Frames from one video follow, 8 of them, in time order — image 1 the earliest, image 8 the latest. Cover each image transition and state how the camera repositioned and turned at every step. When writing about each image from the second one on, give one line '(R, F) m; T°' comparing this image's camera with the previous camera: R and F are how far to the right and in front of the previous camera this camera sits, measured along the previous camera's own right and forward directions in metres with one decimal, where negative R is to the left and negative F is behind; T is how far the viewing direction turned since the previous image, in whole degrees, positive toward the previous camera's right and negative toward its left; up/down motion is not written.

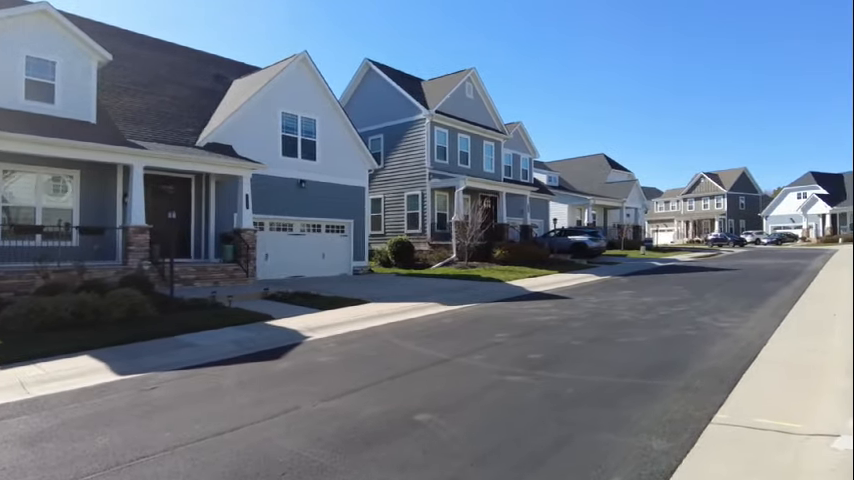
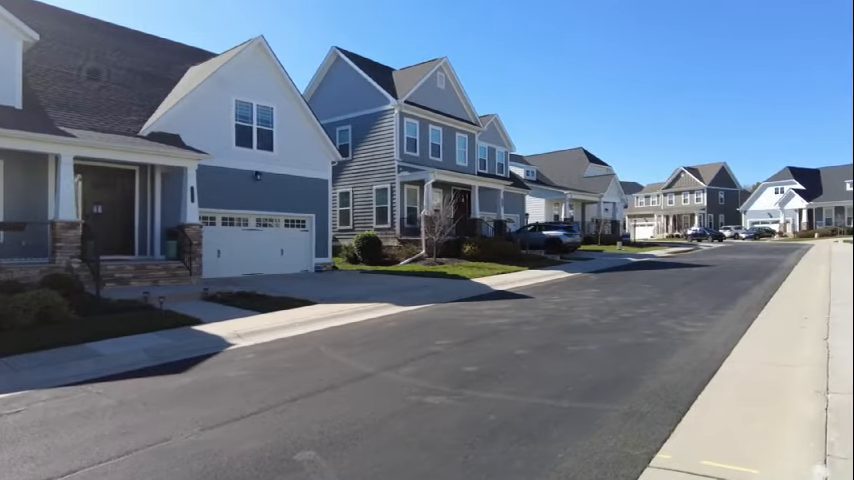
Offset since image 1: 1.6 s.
(+0.8, +1.0) m; +2°
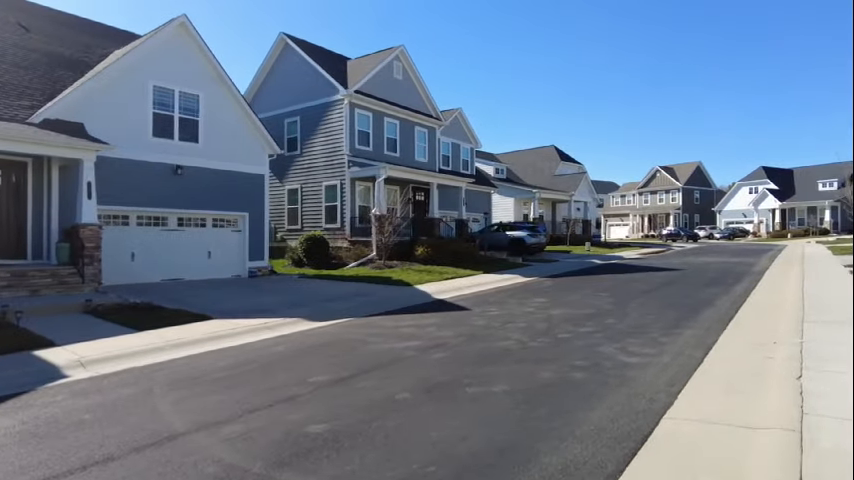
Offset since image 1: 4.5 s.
(+1.3, +1.8) m; +2°
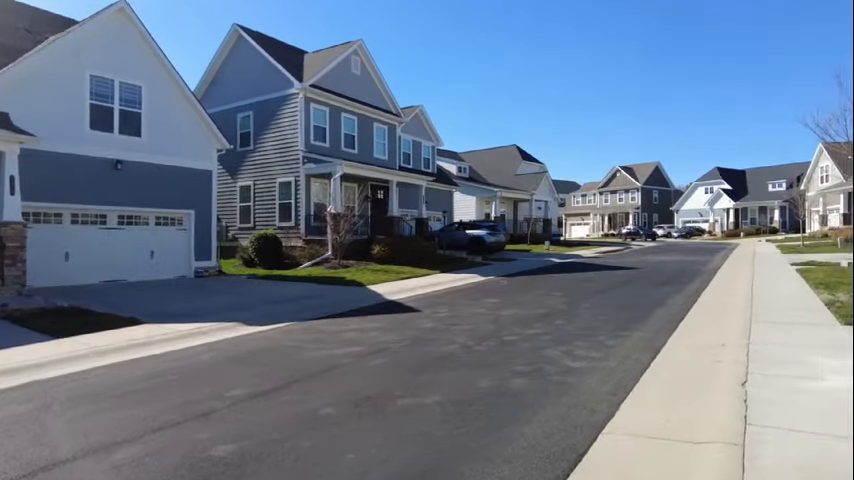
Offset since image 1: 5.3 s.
(+0.4, +0.5) m; +4°
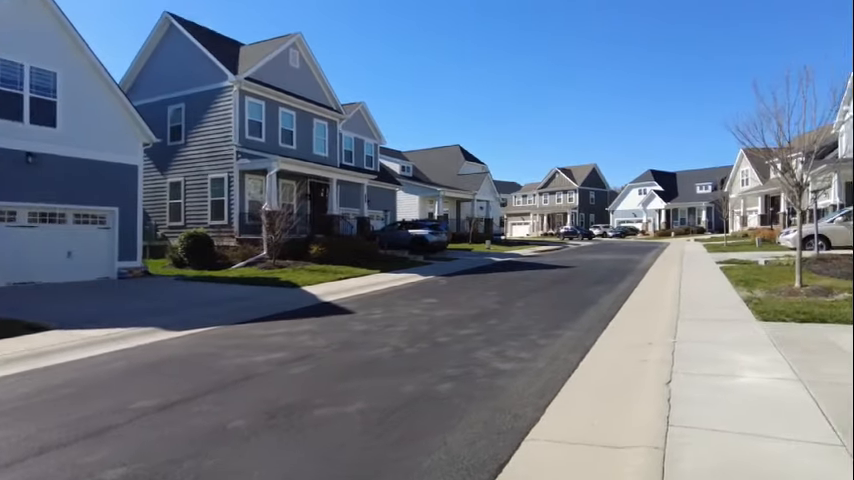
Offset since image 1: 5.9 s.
(+0.2, +0.2) m; +6°
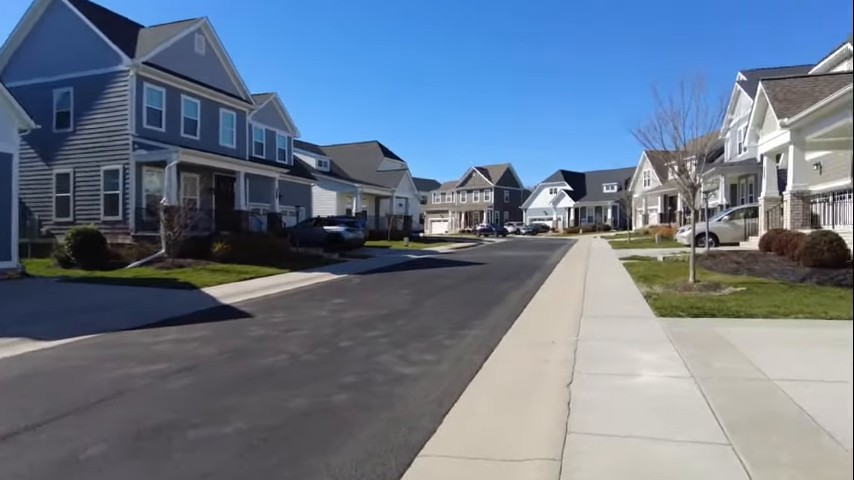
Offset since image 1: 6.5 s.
(+0.2, +0.3) m; +8°
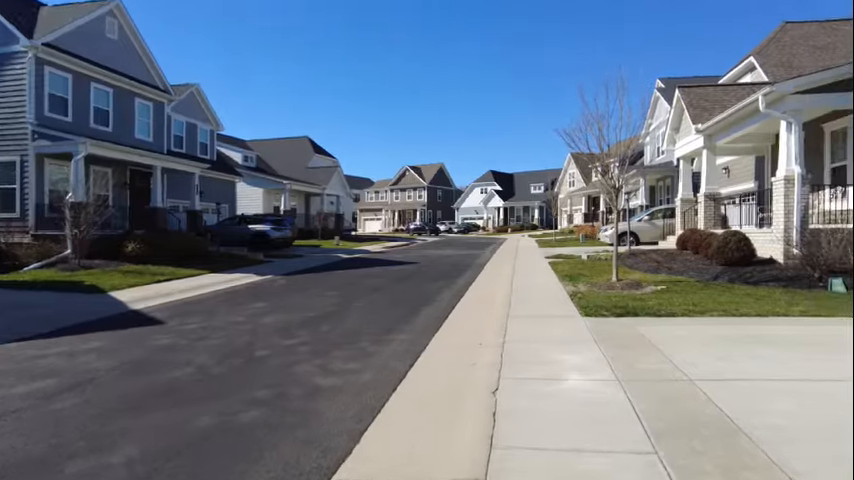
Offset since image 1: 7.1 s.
(+0.1, +0.3) m; +7°
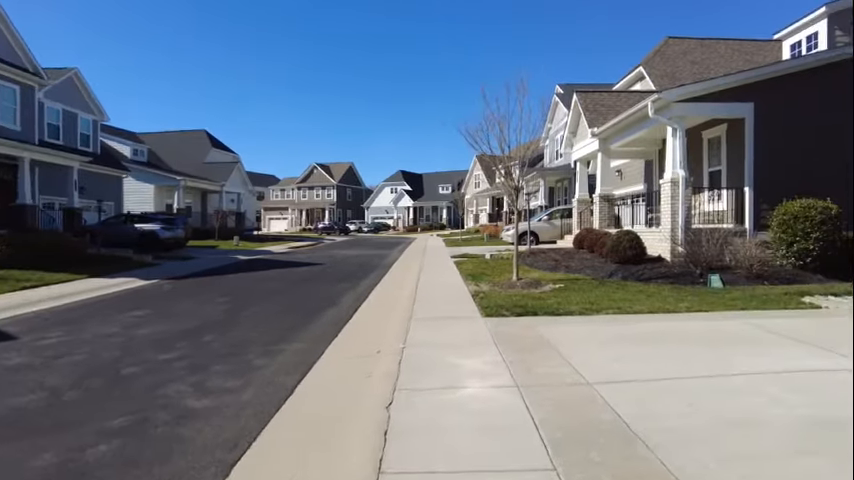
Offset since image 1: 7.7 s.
(+0.2, +0.4) m; +9°
